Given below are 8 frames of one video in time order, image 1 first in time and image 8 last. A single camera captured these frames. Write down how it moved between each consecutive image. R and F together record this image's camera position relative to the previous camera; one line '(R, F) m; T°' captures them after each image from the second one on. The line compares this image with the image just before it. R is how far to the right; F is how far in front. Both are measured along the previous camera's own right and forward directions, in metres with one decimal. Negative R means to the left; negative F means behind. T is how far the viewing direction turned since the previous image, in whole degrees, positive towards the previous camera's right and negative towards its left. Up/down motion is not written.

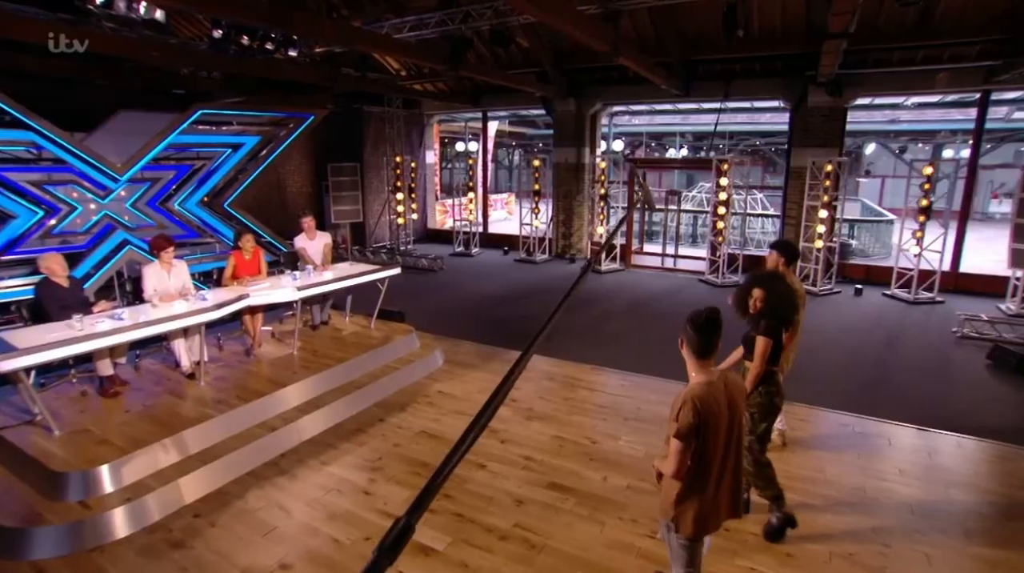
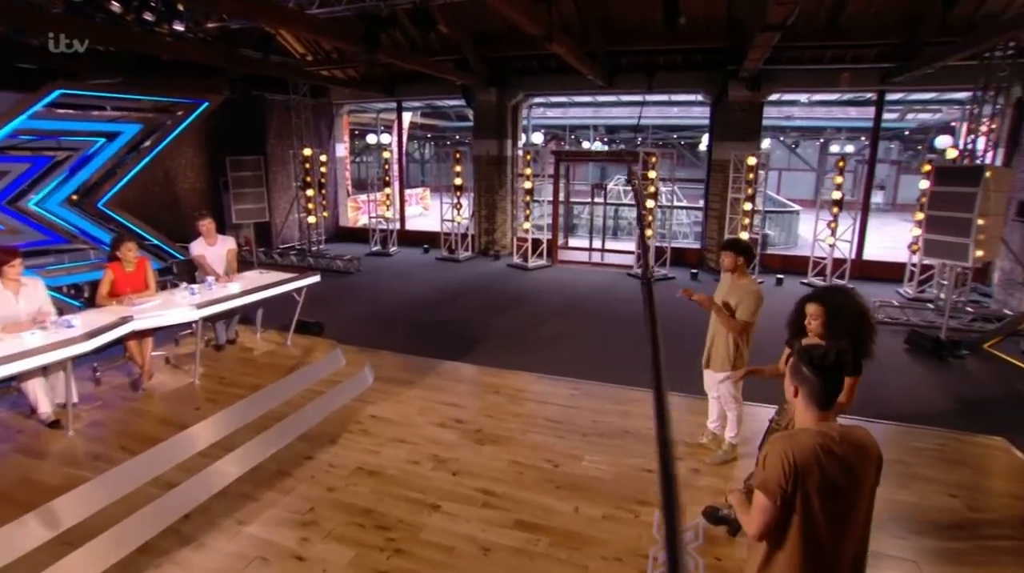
(-0.3, +0.6) m; +9°
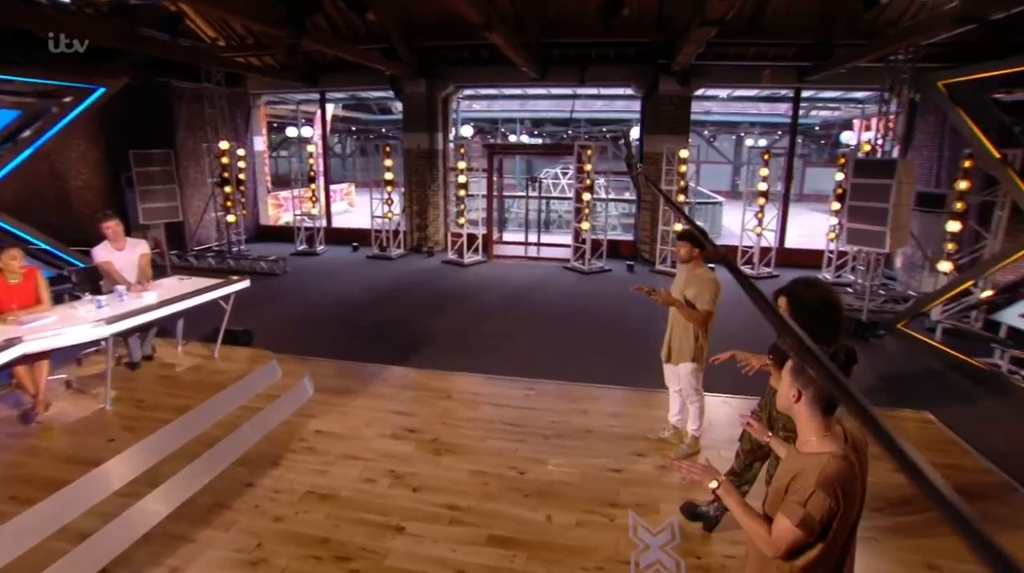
(-0.2, +0.3) m; +7°
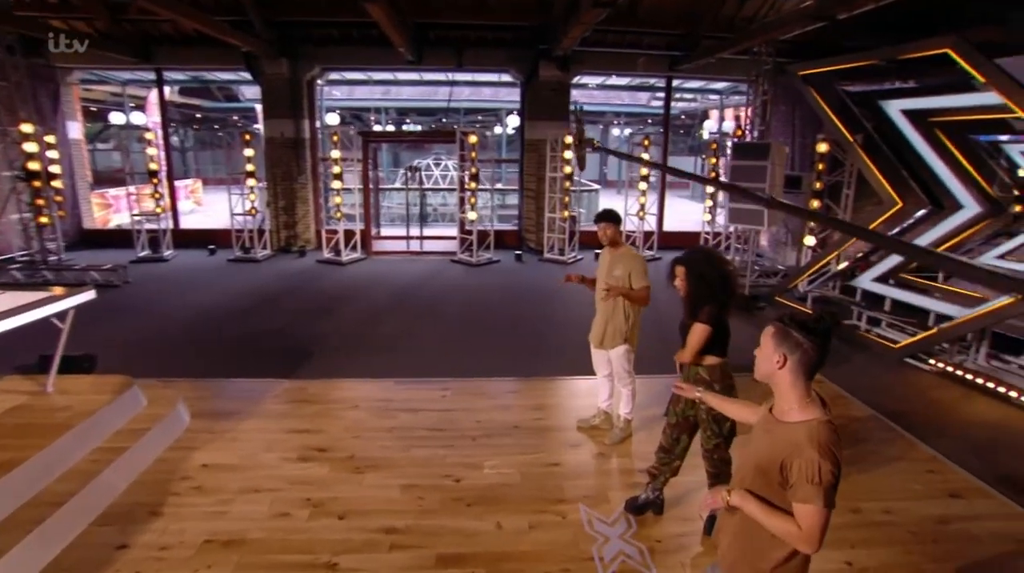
(-0.4, +0.4) m; +13°
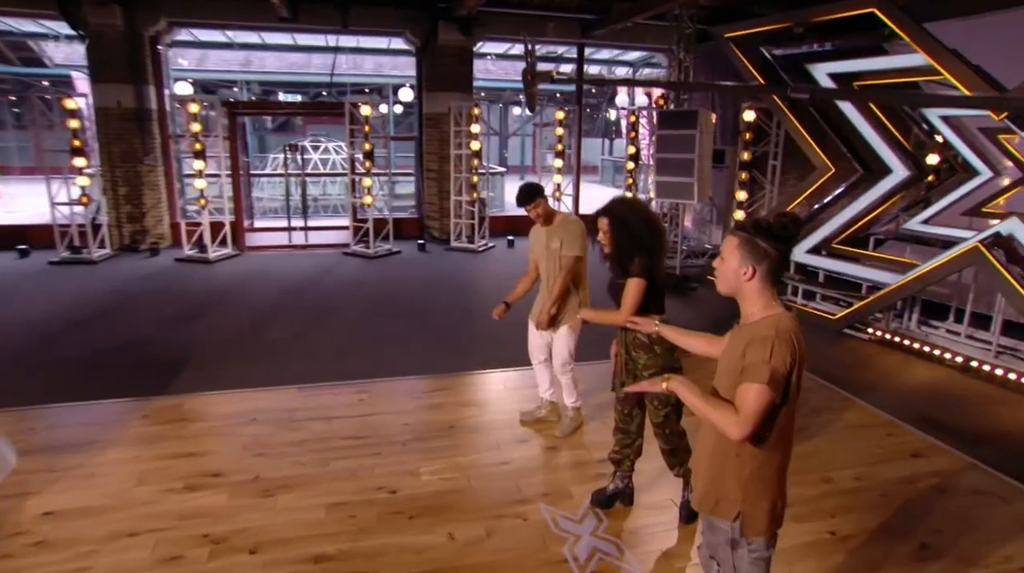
(-0.4, +0.5) m; +13°
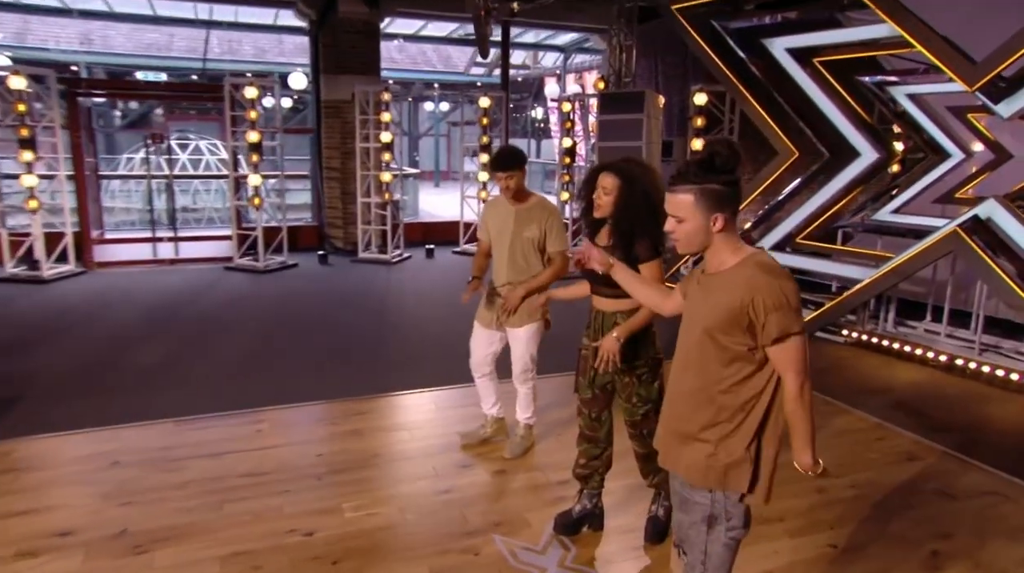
(-0.3, +0.5) m; +11°
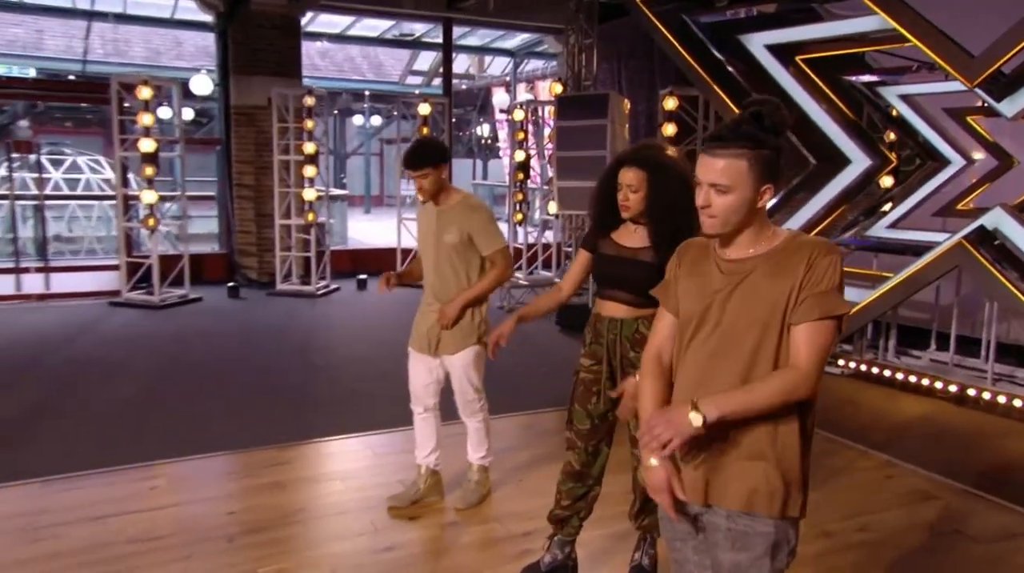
(-0.1, +0.5) m; +7°
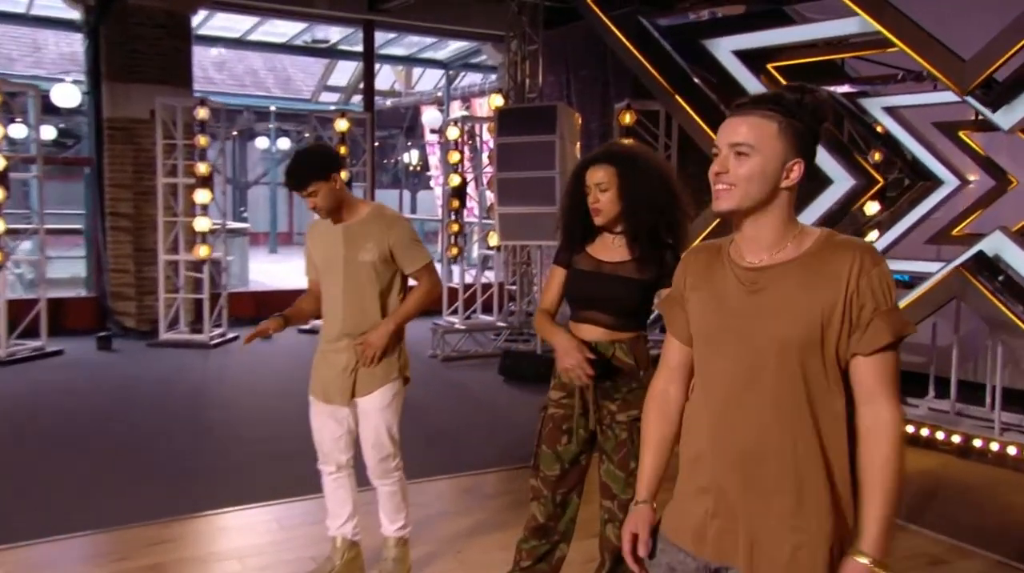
(0.0, +0.5) m; +7°
